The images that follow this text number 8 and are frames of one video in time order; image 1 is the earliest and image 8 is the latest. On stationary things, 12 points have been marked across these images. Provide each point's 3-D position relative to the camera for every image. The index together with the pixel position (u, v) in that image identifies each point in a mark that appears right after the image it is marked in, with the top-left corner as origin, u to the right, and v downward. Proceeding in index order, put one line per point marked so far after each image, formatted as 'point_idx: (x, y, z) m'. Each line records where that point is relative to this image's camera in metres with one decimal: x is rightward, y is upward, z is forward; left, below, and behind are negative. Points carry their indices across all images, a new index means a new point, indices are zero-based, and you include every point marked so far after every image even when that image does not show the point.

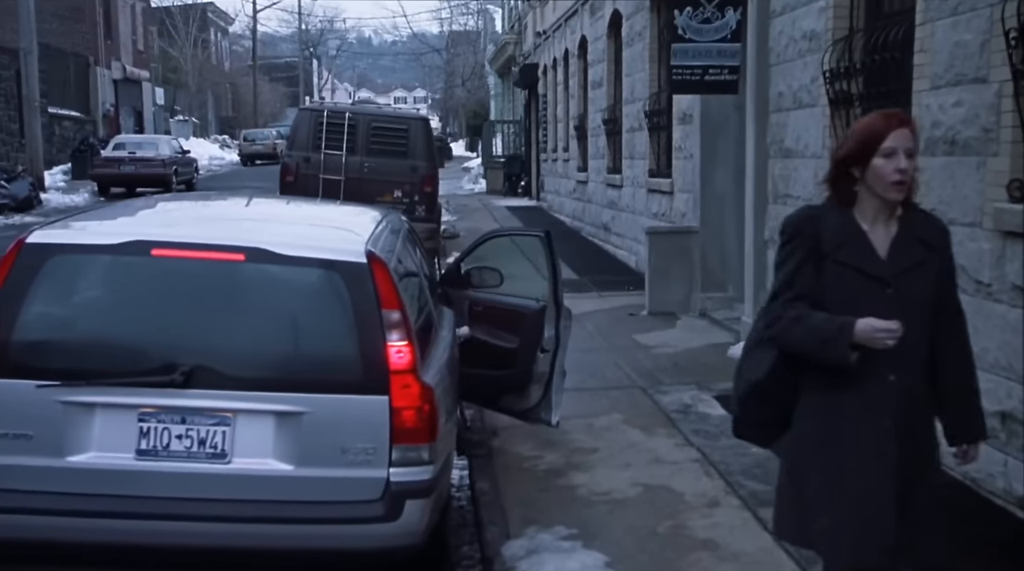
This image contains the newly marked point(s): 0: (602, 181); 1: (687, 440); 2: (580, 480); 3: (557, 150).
0: (+1.0, +1.2, +15.1) m
1: (+1.1, -1.0, +8.3) m
2: (+0.4, -1.1, +7.5) m
3: (+0.6, +1.8, +17.7) m
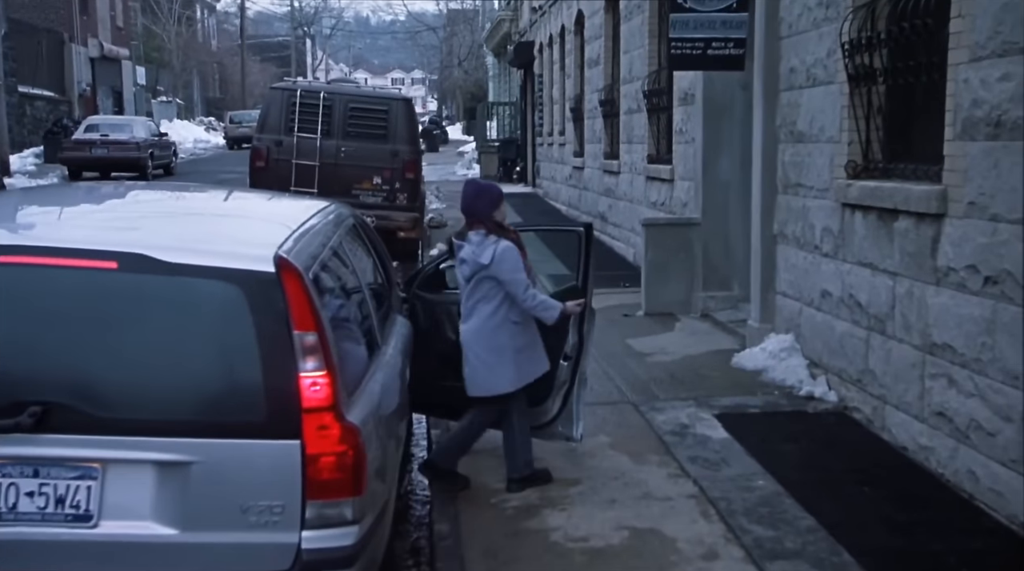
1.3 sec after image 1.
0: (+0.9, +1.3, +14.0) m
1: (+0.9, -1.0, +7.2) m
2: (+0.2, -1.2, +6.4) m
3: (+0.5, +1.9, +16.6) m
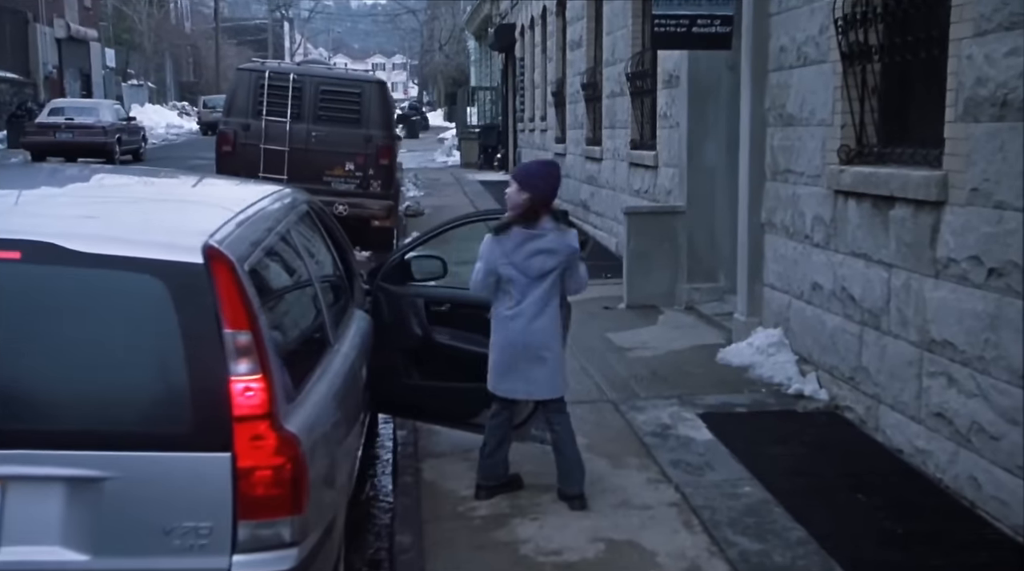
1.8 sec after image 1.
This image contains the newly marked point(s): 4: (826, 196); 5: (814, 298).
0: (+0.7, +1.4, +13.5) m
1: (+0.8, -1.0, +6.7) m
2: (+0.1, -1.1, +6.0) m
3: (+0.3, +2.0, +16.1) m
4: (+1.9, +0.5, +7.8) m
5: (+1.8, -0.1, +8.0) m
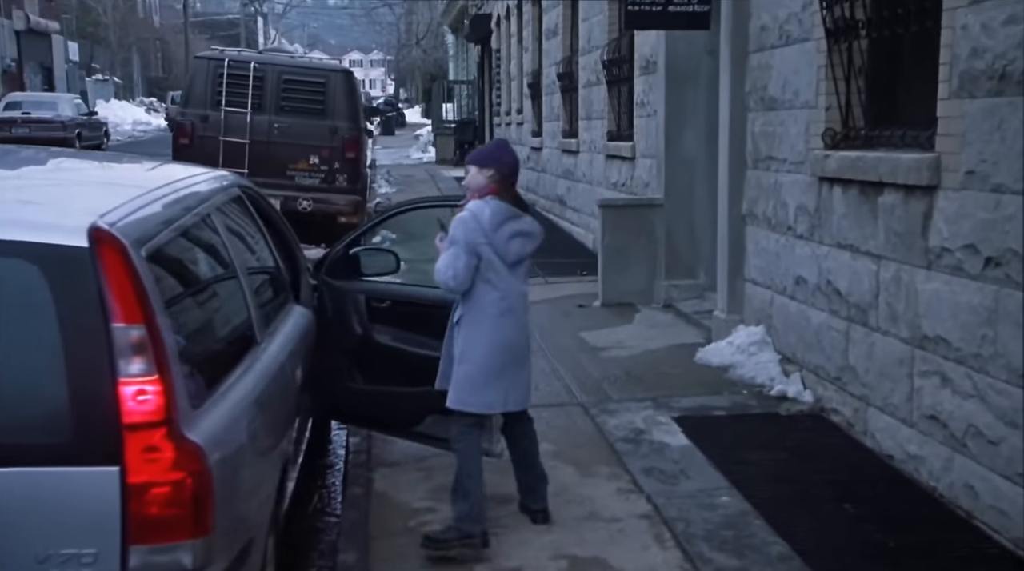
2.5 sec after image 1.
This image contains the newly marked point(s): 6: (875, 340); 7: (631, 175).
0: (+0.4, +1.4, +13.0) m
1: (+0.6, -0.9, +6.2) m
2: (-0.1, -1.1, +5.4) m
3: (0.0, +2.1, +15.6) m
4: (+1.7, +0.6, +7.3) m
5: (+1.6, 0.0, +7.5) m
6: (+1.8, -0.3, +6.5) m
7: (+1.0, +0.9, +10.7) m
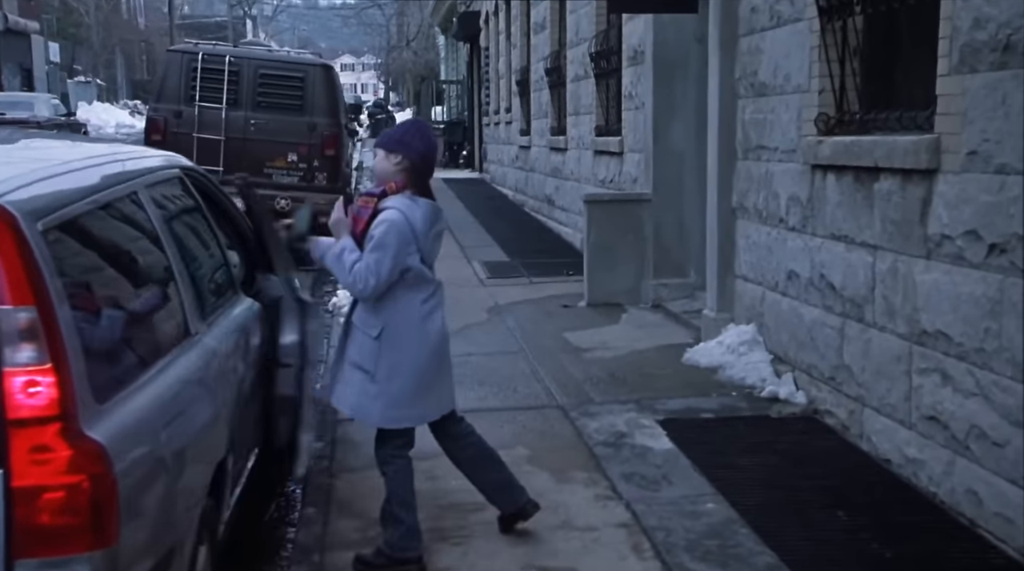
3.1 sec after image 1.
0: (+0.3, +1.4, +12.6) m
1: (+0.4, -0.9, +5.7) m
2: (-0.2, -1.1, +5.0) m
3: (-0.2, +2.0, +15.2) m
4: (+1.5, +0.6, +6.8) m
5: (+1.5, 0.0, +7.0) m
6: (+1.7, -0.2, +6.1) m
7: (+0.8, +0.9, +10.2) m
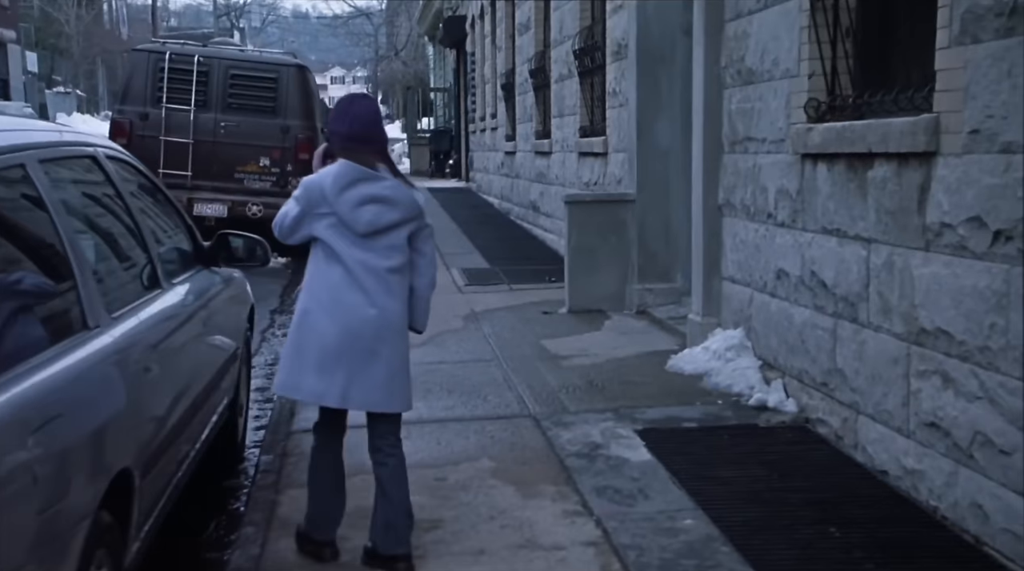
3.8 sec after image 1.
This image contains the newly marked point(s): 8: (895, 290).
0: (+0.2, +1.3, +12.1) m
1: (+0.3, -0.9, +5.2) m
2: (-0.4, -1.0, +4.5) m
3: (-0.3, +1.9, +14.7) m
4: (+1.4, +0.6, +6.4) m
5: (+1.3, 0.0, +6.6) m
6: (+1.5, -0.2, +5.6) m
7: (+0.7, +0.8, +9.8) m
8: (+1.6, 0.0, +5.4) m
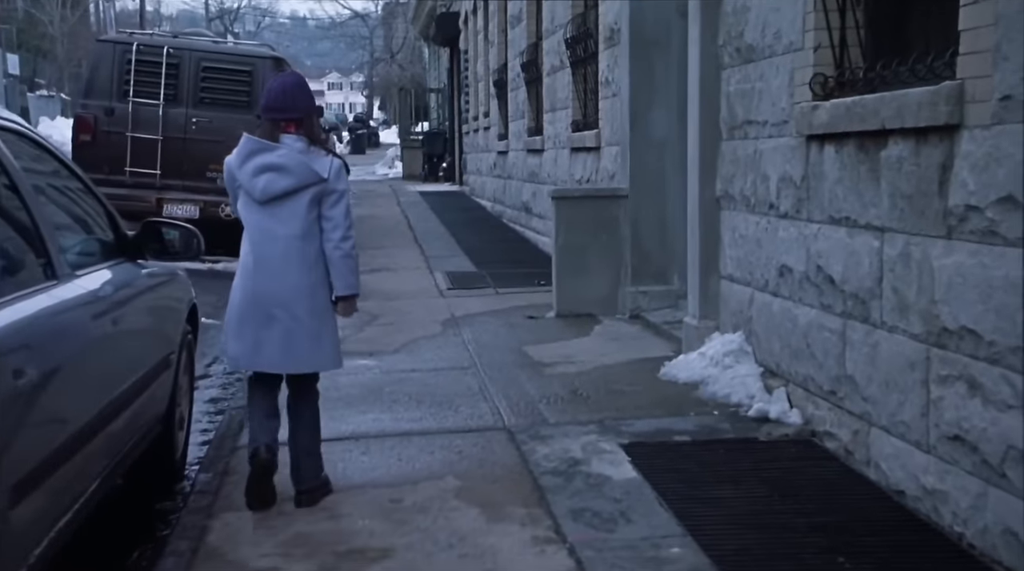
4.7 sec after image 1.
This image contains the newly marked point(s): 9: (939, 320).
0: (+0.1, +1.2, +11.5) m
1: (+0.2, -0.9, +4.6) m
2: (-0.5, -1.0, +3.9) m
3: (-0.4, +1.8, +14.1) m
4: (+1.2, +0.6, +5.7) m
5: (+1.2, 0.0, +5.9) m
6: (+1.4, -0.2, +4.9) m
7: (+0.6, +0.8, +9.1) m
8: (+1.4, 0.0, +4.7) m
9: (+1.5, -0.1, +4.5) m
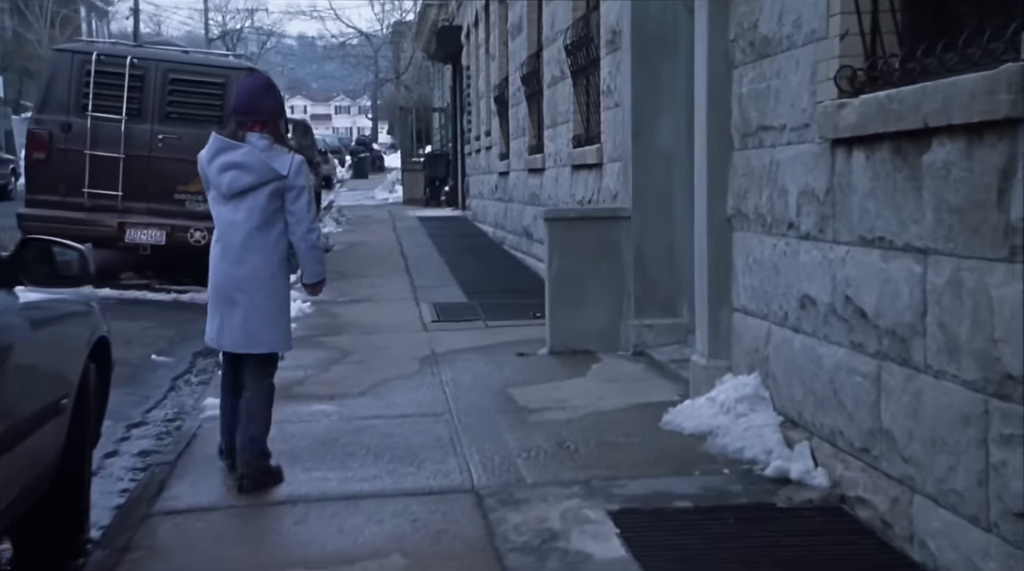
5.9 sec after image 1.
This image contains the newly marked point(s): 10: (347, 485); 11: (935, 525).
0: (+0.1, +1.0, +10.6) m
1: (0.0, -1.0, +3.6) m
2: (-0.7, -1.1, +2.9) m
3: (-0.3, +1.5, +13.2) m
4: (+1.1, +0.5, +4.8) m
5: (+1.1, -0.1, +5.0) m
6: (+1.3, -0.3, +4.0) m
7: (+0.5, +0.6, +8.2) m
8: (+1.3, -0.1, +3.8) m
9: (+1.3, -0.2, +3.5) m
10: (-0.6, -0.8, +5.0) m
11: (+1.3, -0.7, +3.9) m
